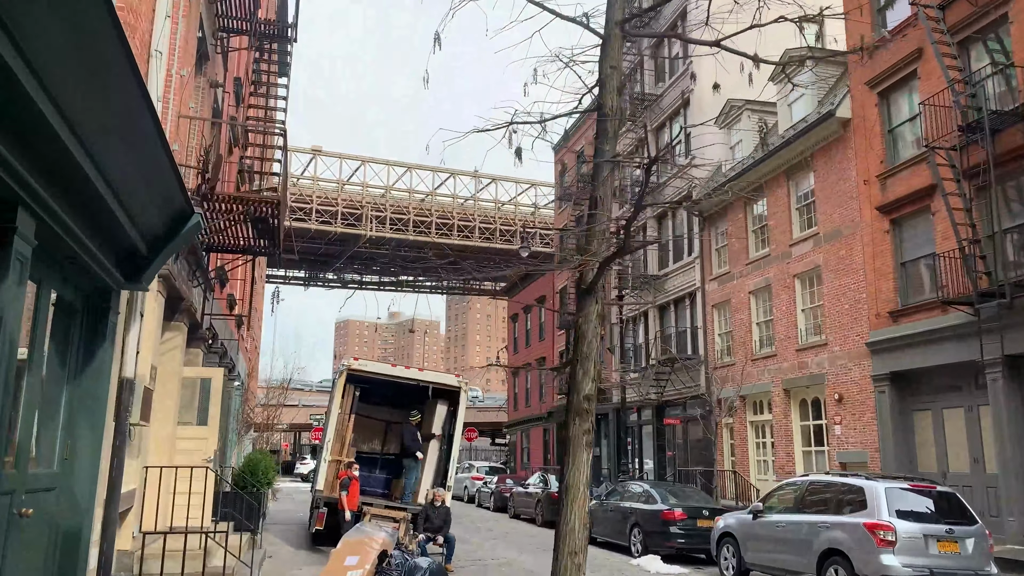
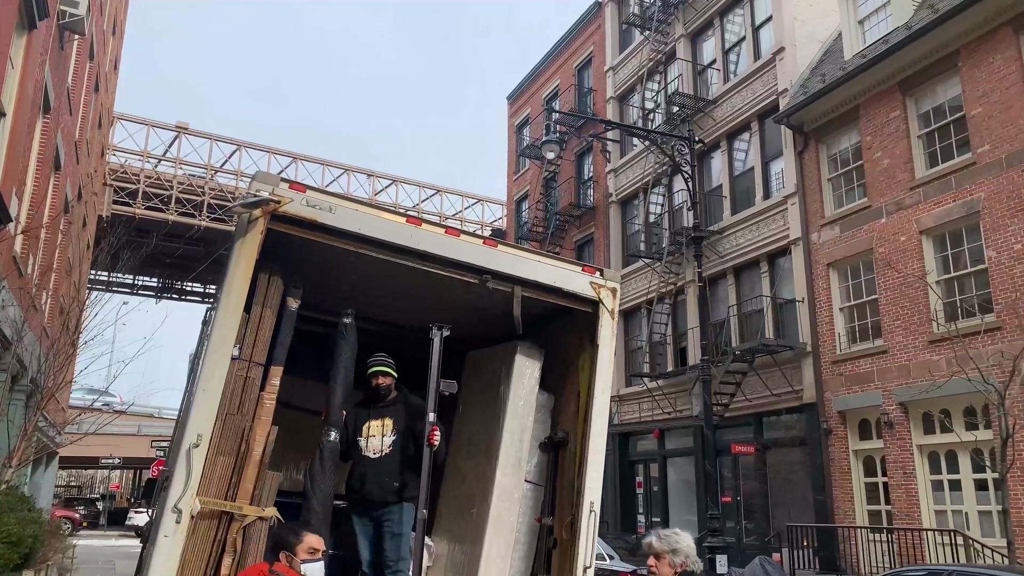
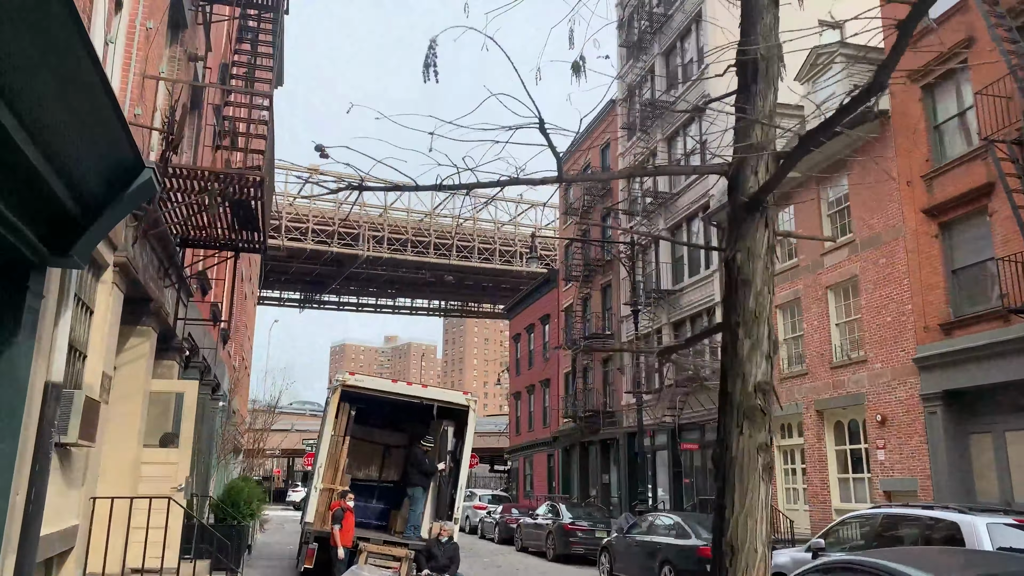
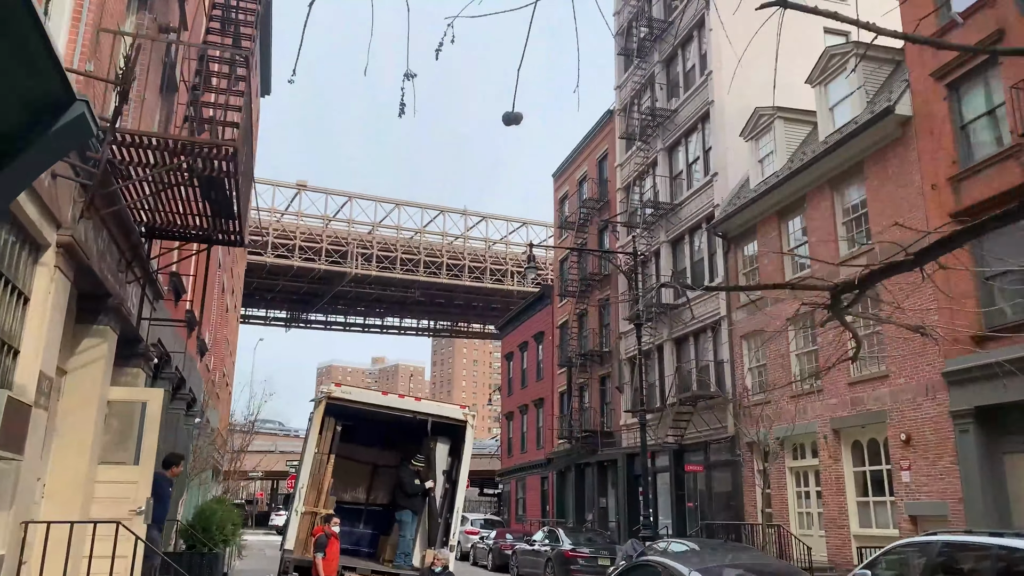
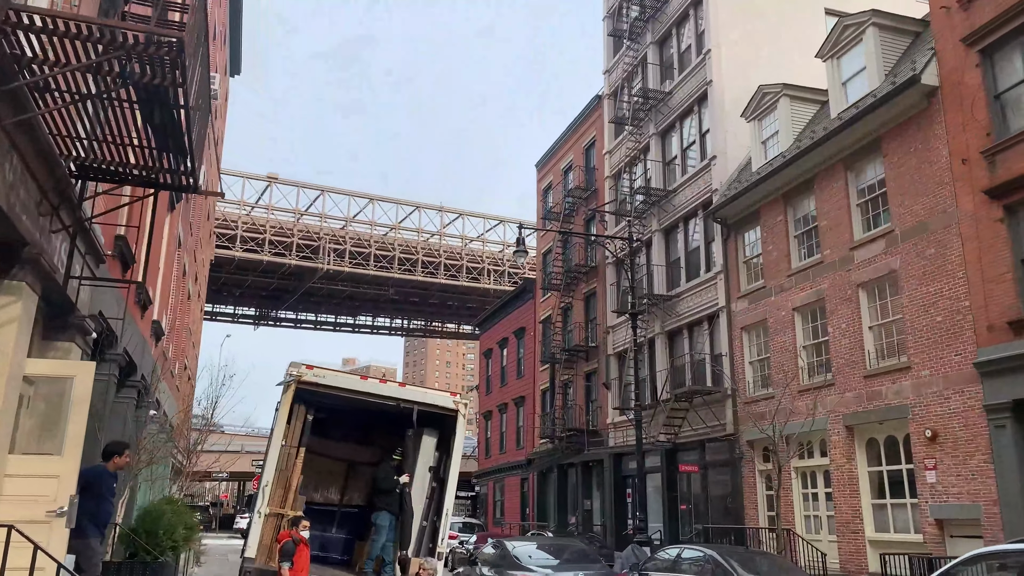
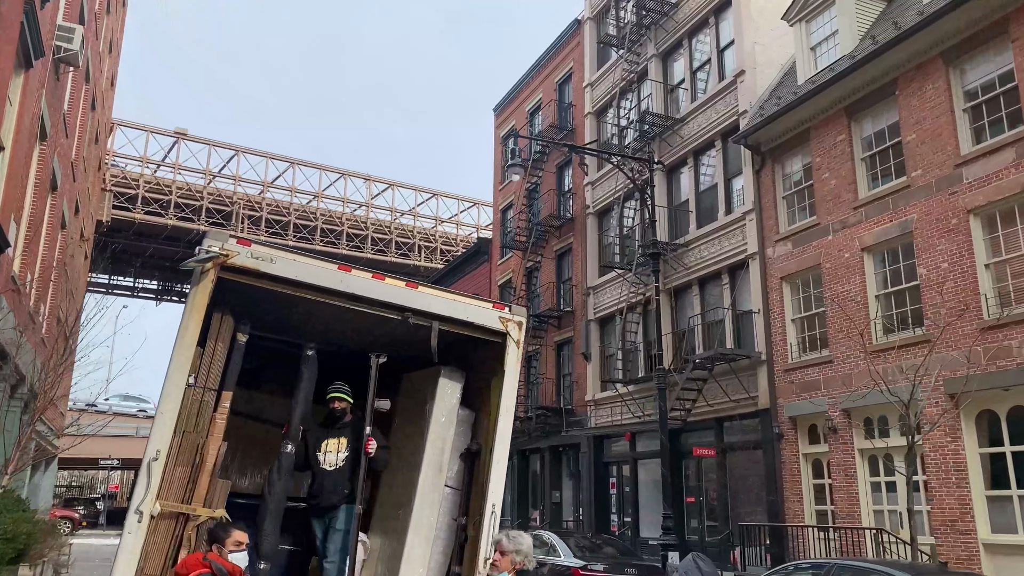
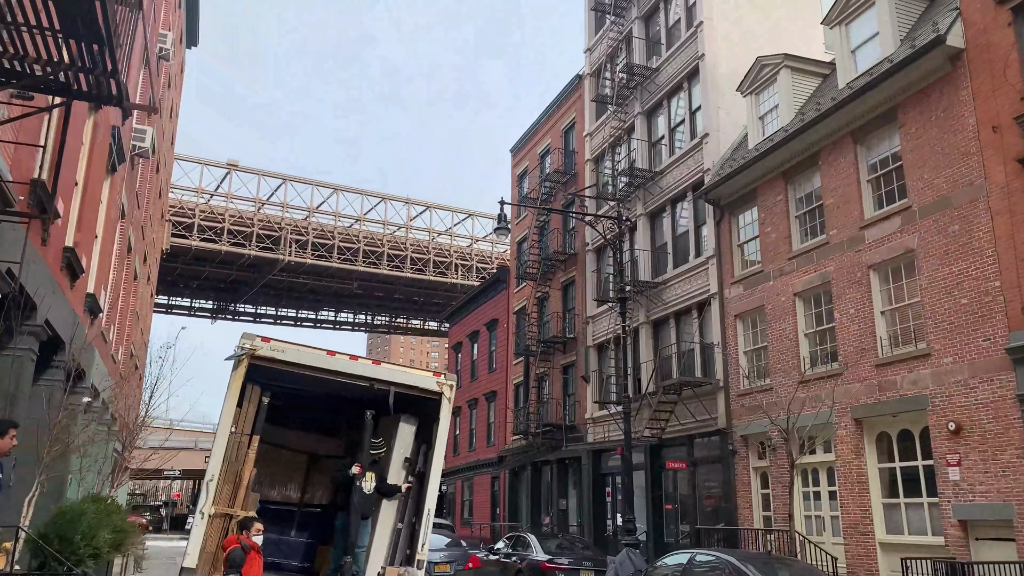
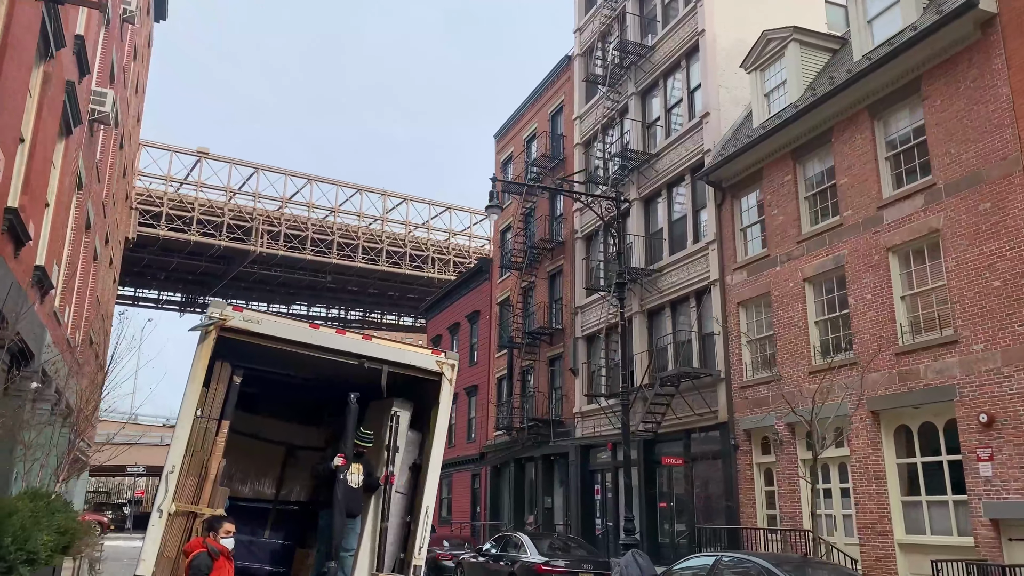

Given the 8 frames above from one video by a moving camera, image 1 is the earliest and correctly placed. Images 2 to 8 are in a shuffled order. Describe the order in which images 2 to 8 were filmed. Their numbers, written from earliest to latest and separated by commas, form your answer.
3, 4, 5, 7, 8, 6, 2
